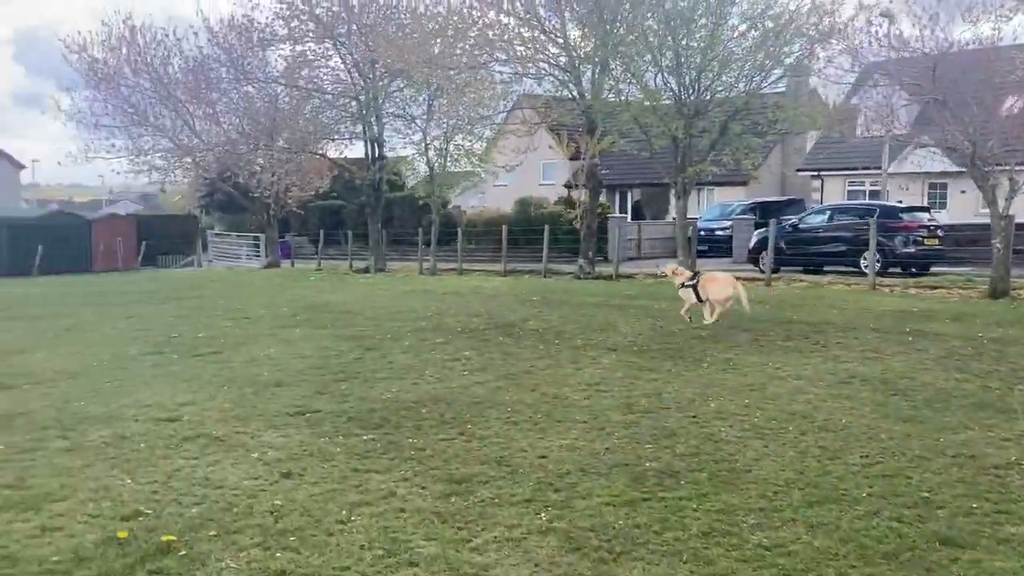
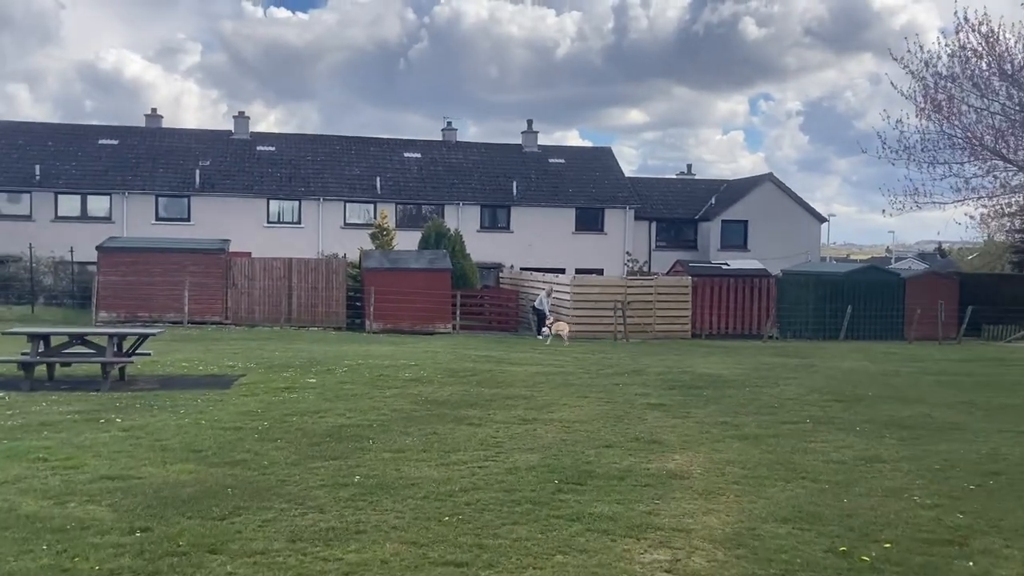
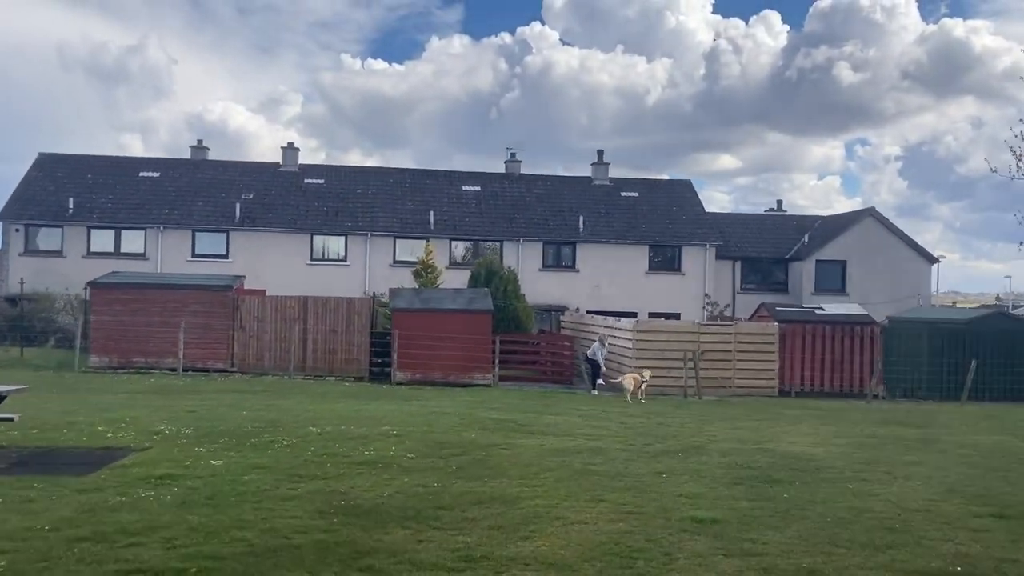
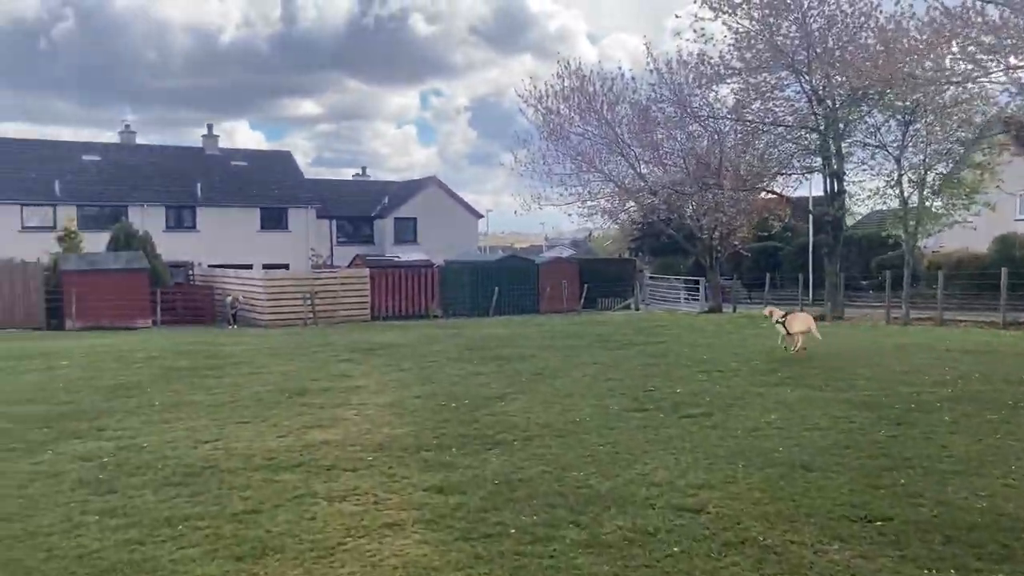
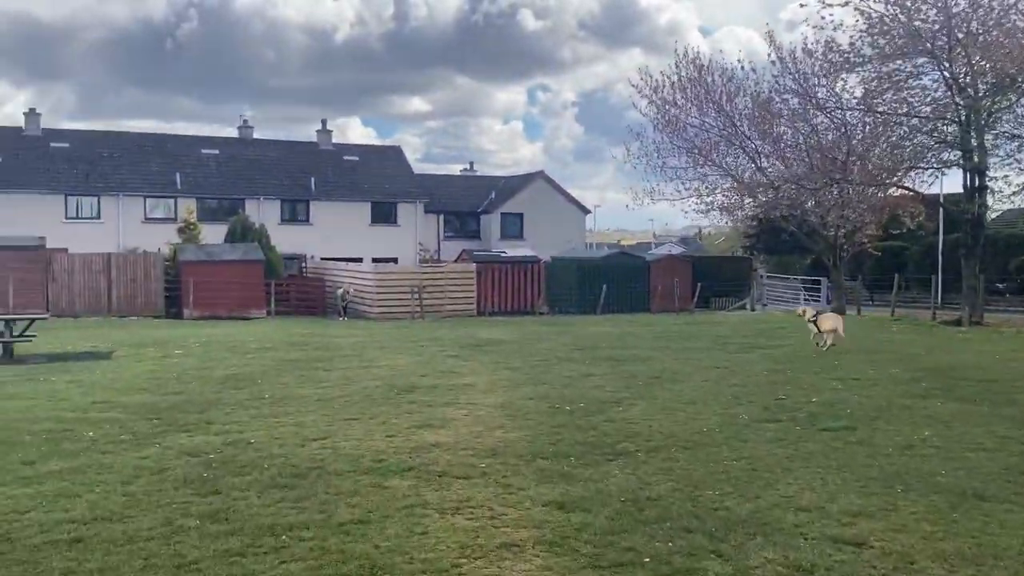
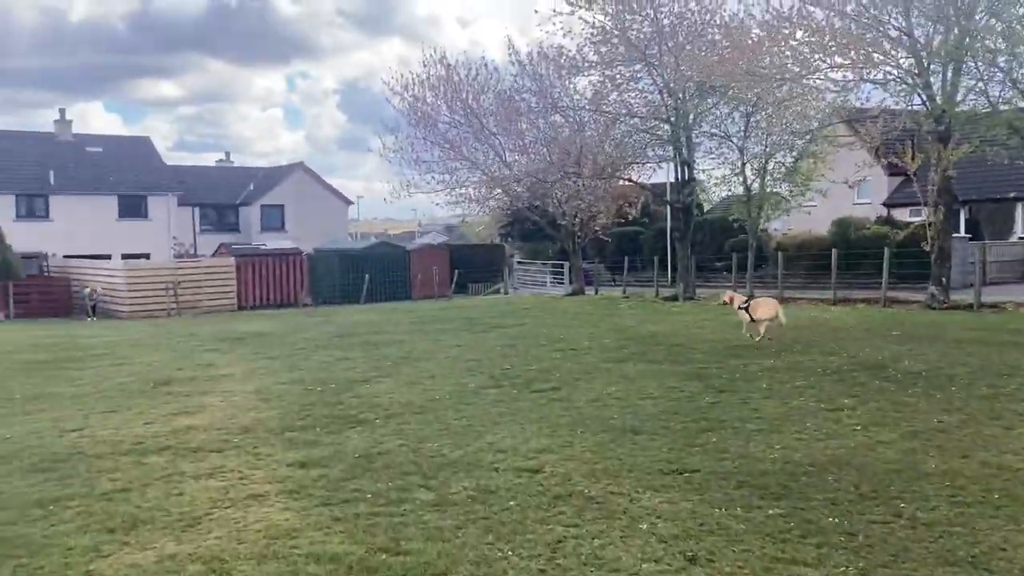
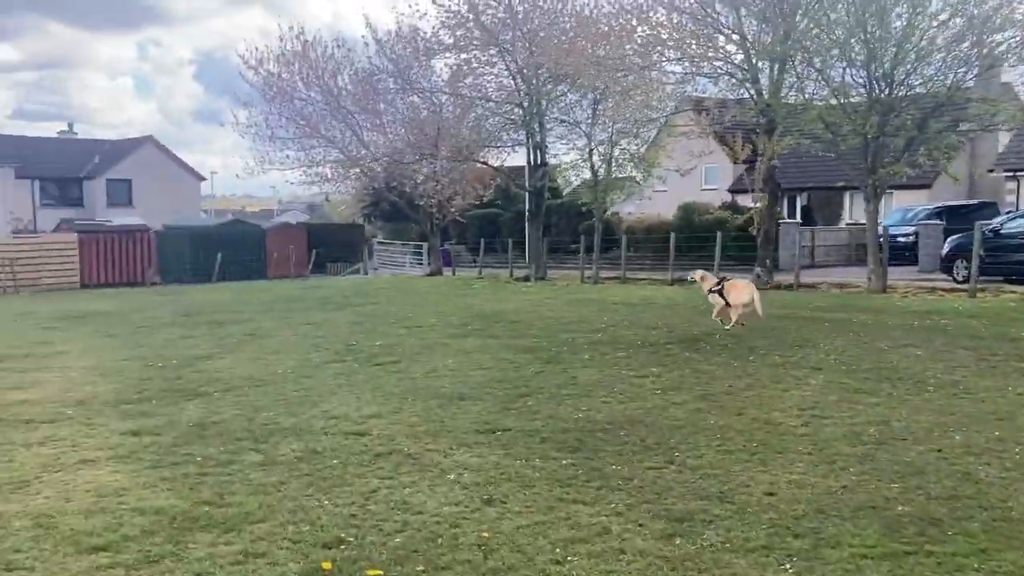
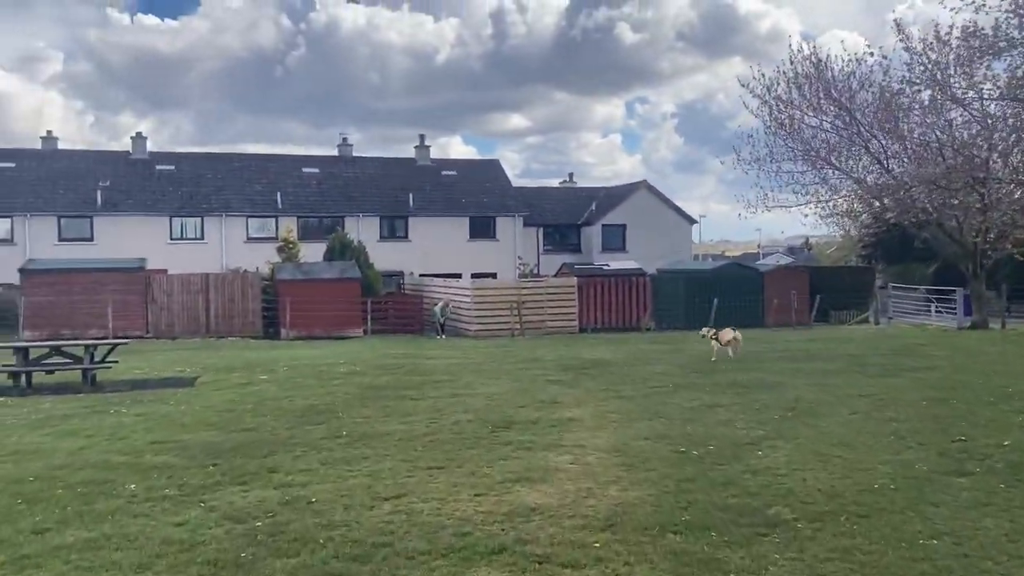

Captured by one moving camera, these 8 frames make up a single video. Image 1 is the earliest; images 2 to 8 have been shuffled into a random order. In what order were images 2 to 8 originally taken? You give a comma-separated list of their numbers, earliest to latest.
7, 6, 4, 5, 8, 2, 3
